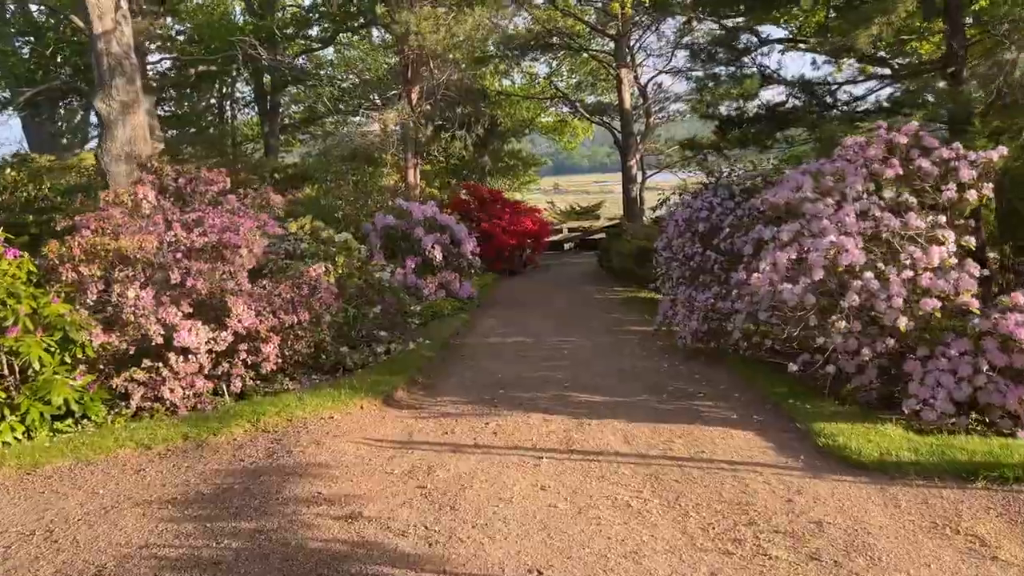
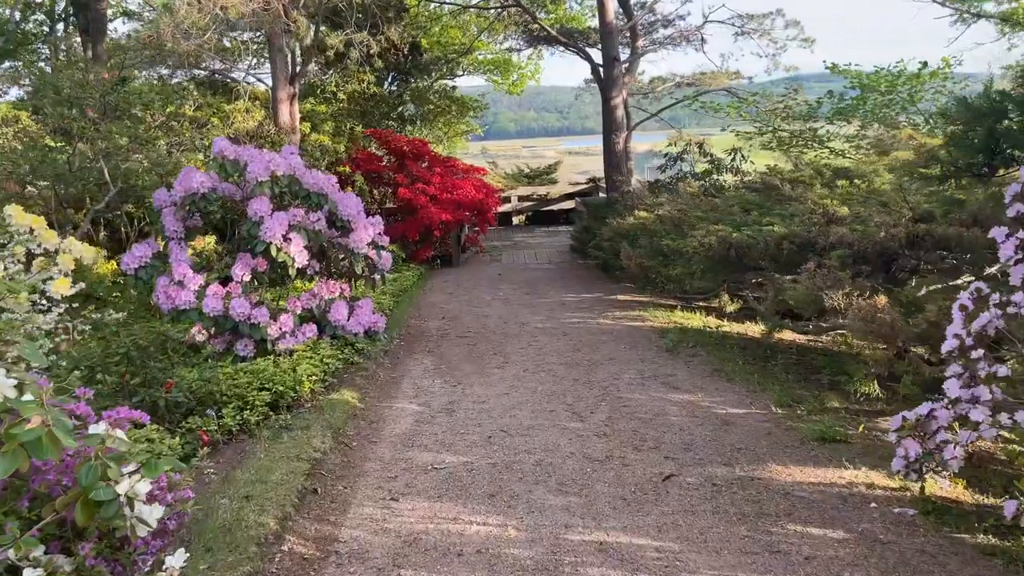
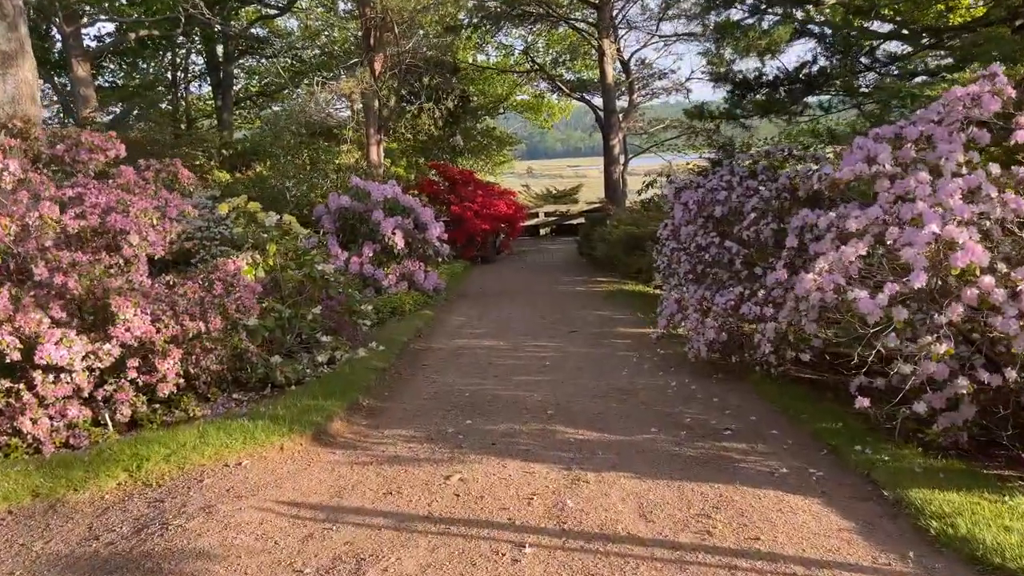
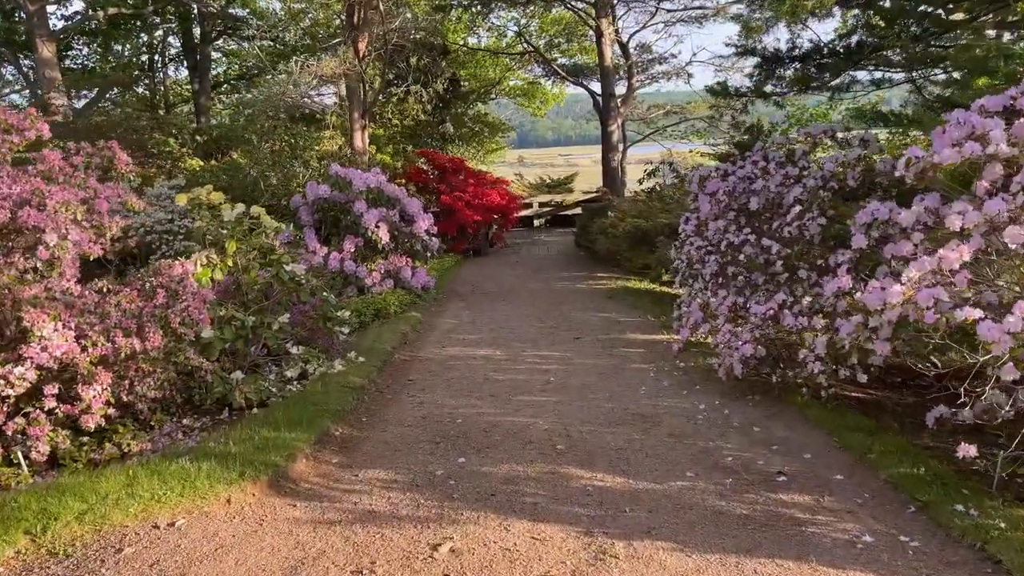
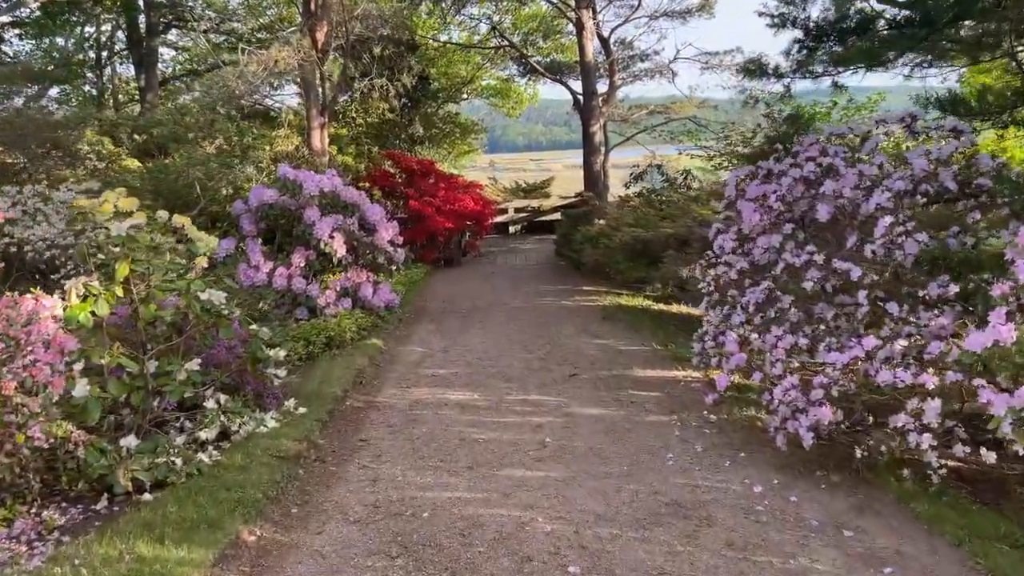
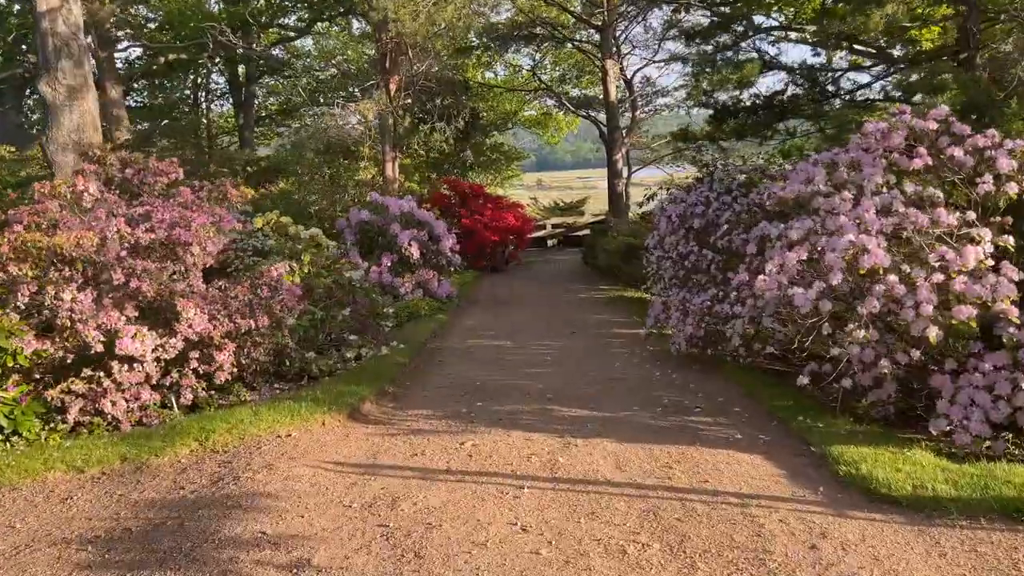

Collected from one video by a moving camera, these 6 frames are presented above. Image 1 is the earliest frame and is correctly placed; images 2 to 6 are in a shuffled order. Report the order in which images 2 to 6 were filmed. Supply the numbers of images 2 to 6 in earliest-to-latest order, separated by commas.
6, 3, 4, 5, 2
